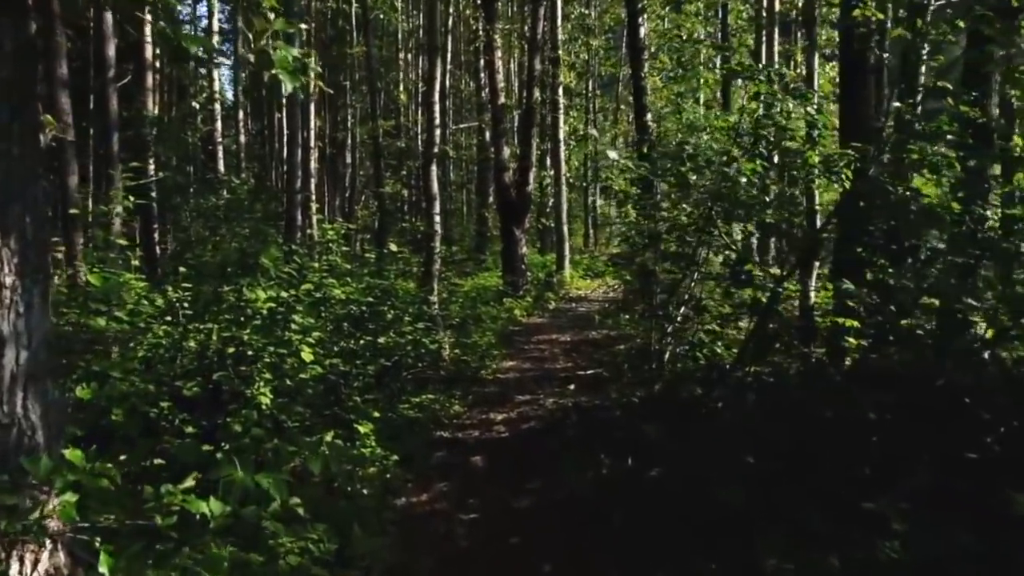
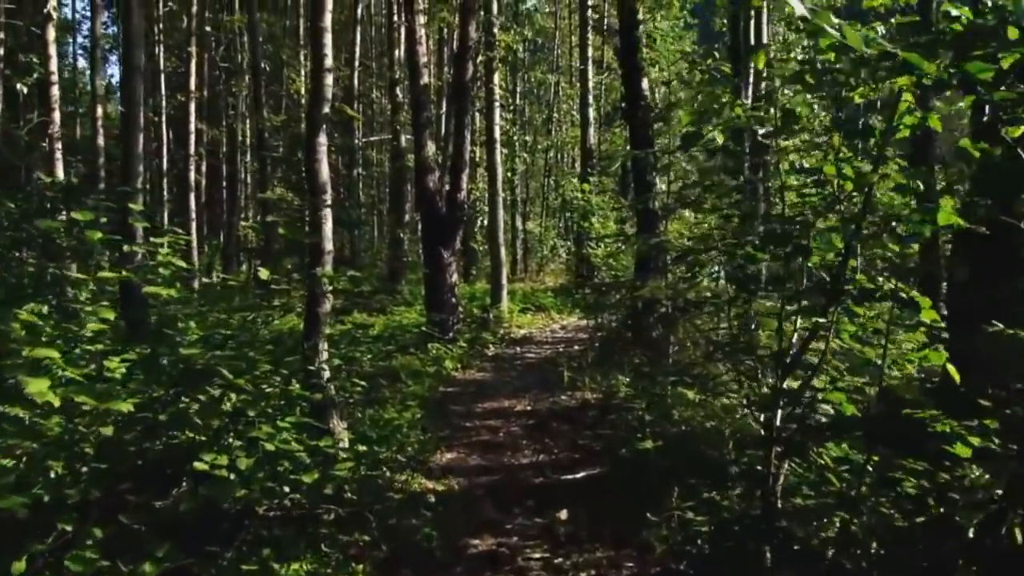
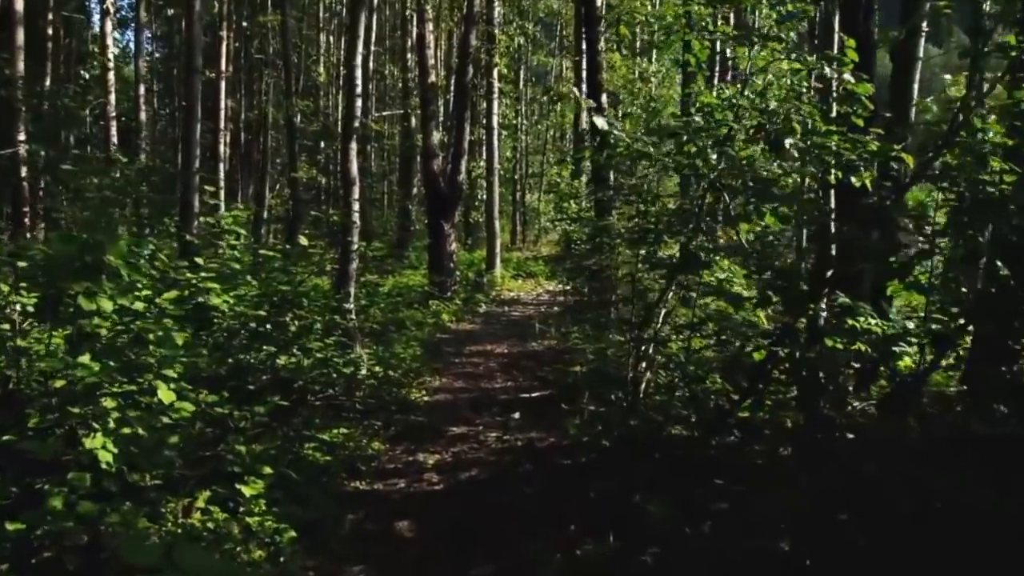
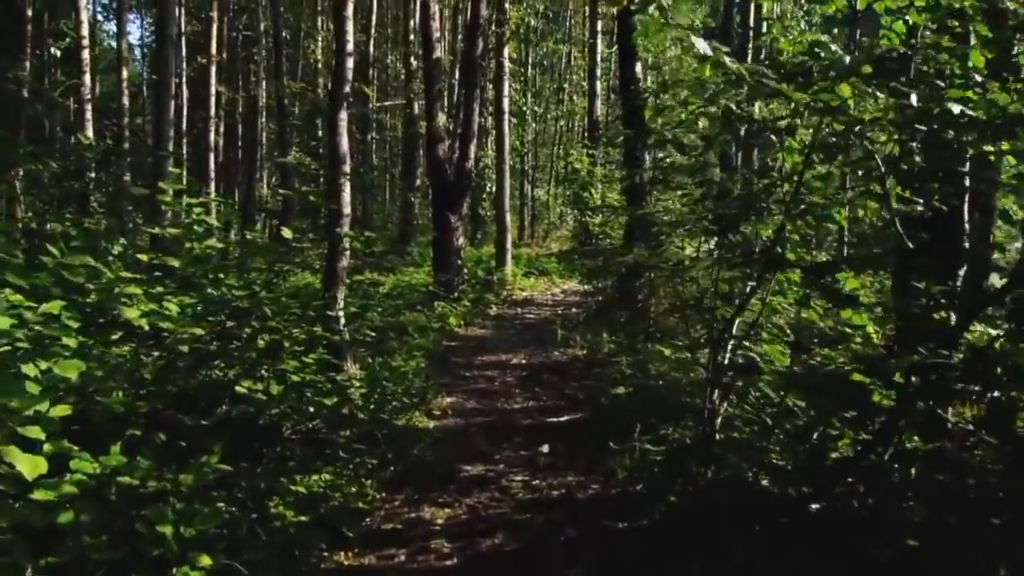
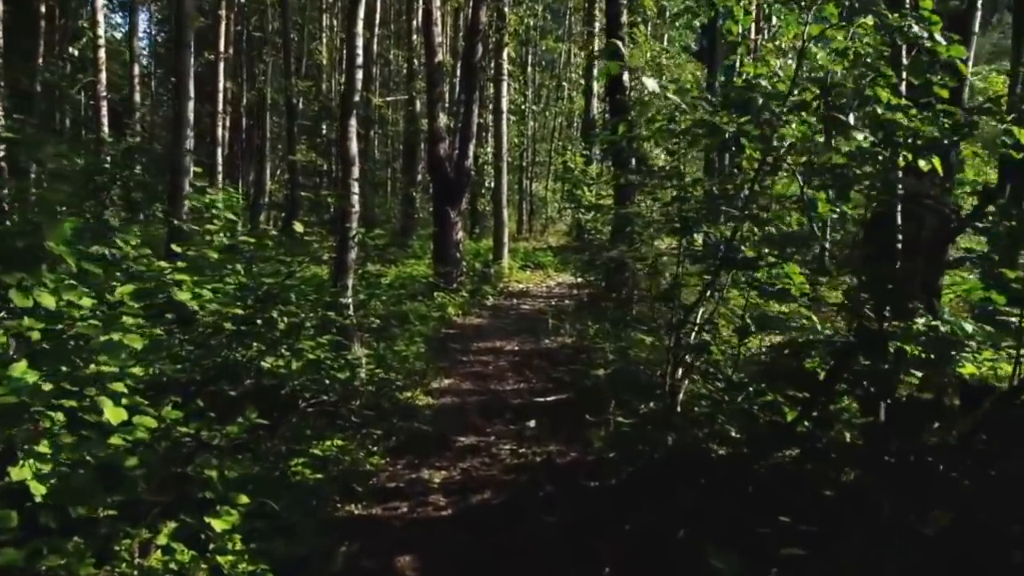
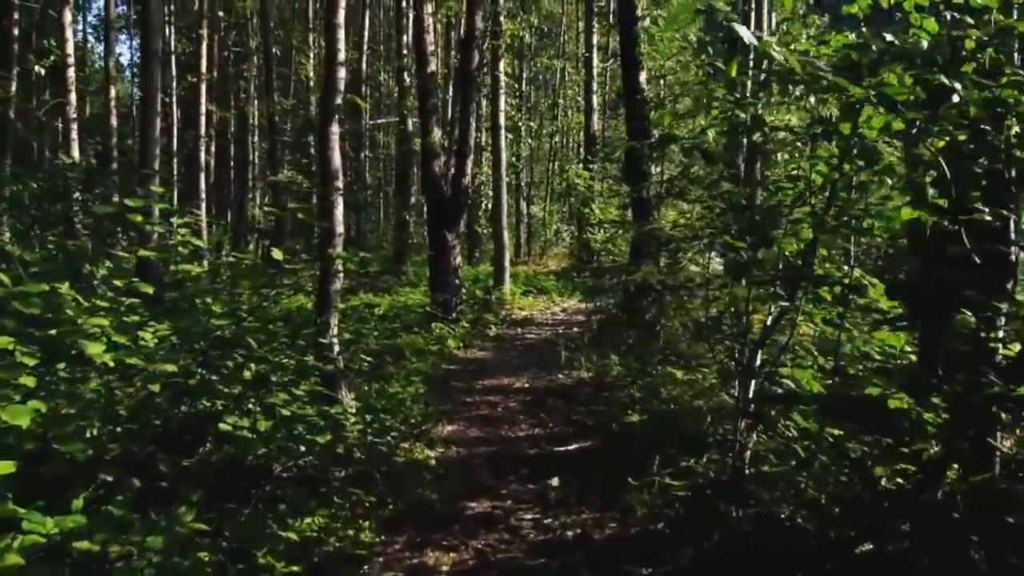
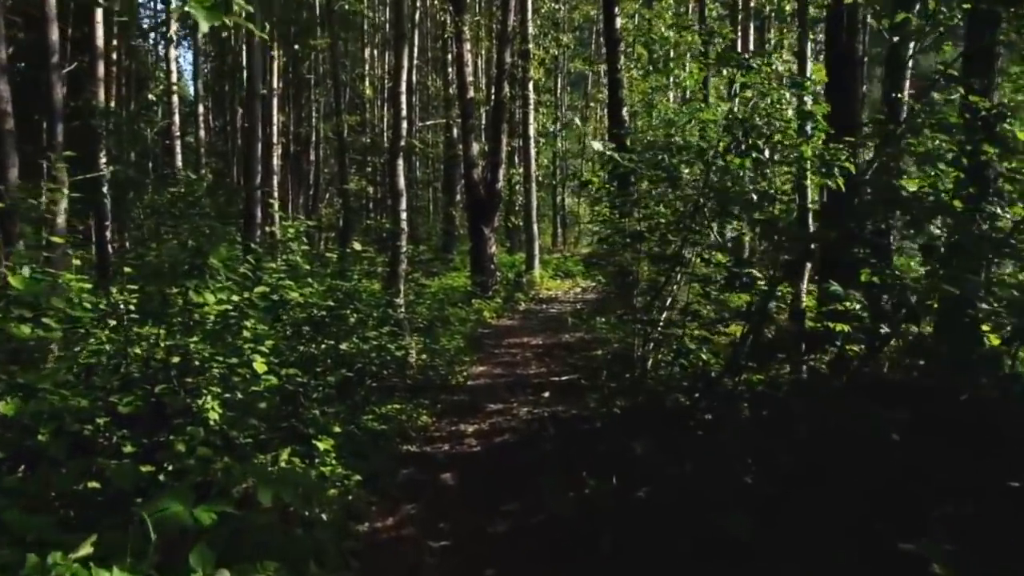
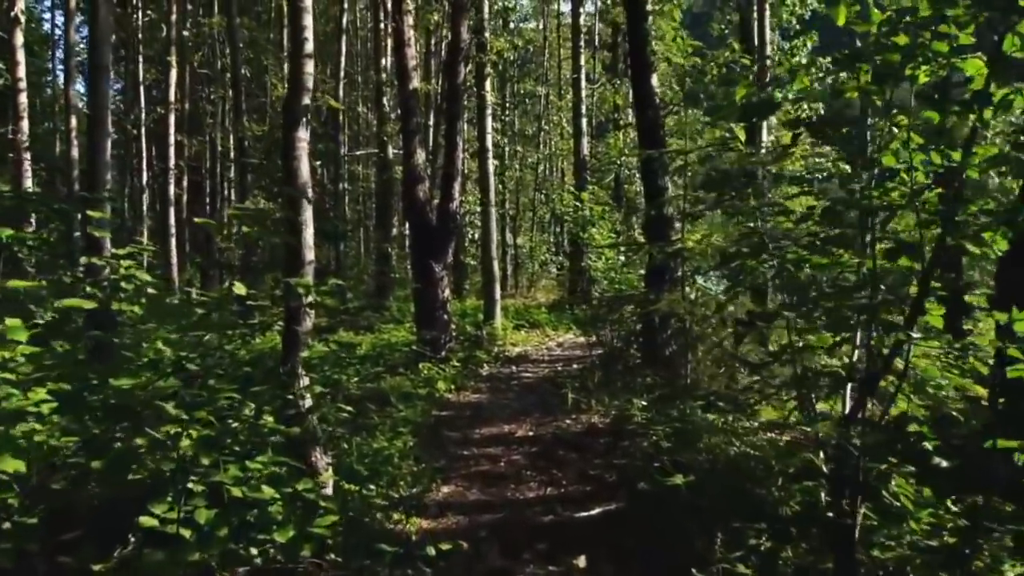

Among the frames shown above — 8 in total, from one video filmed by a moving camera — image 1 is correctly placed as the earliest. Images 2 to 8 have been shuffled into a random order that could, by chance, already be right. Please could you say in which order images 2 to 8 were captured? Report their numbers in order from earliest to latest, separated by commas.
7, 3, 5, 4, 6, 2, 8
